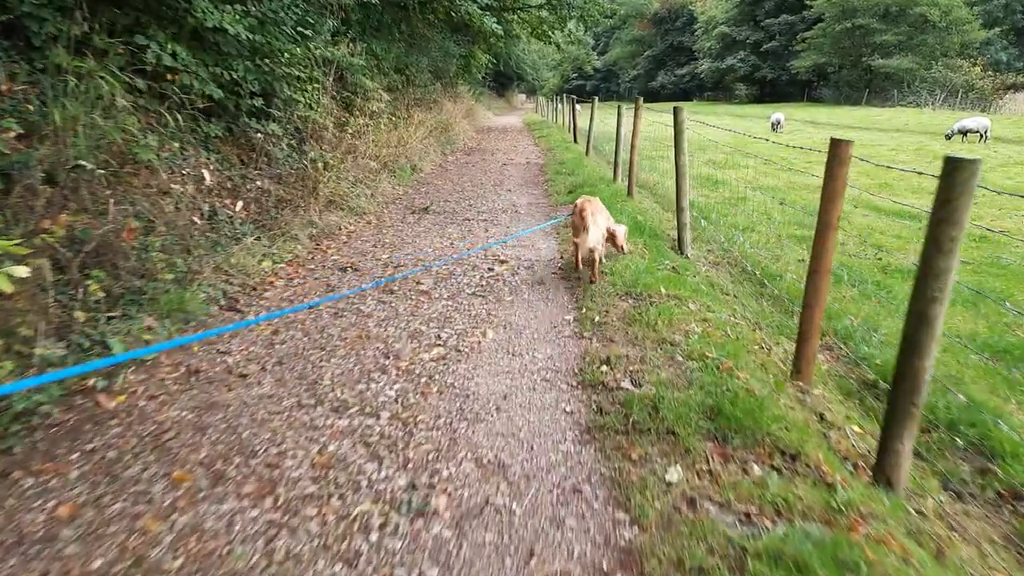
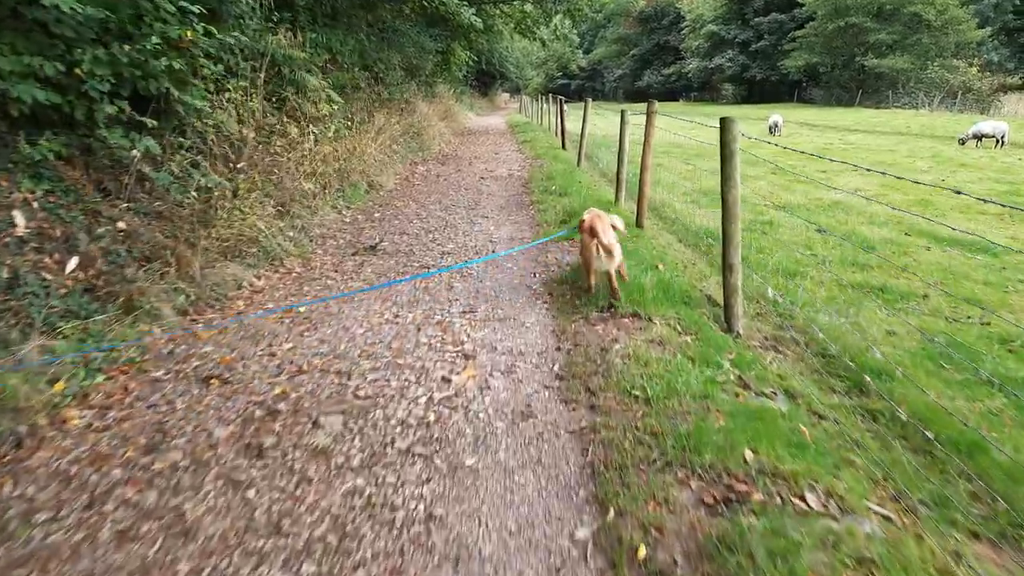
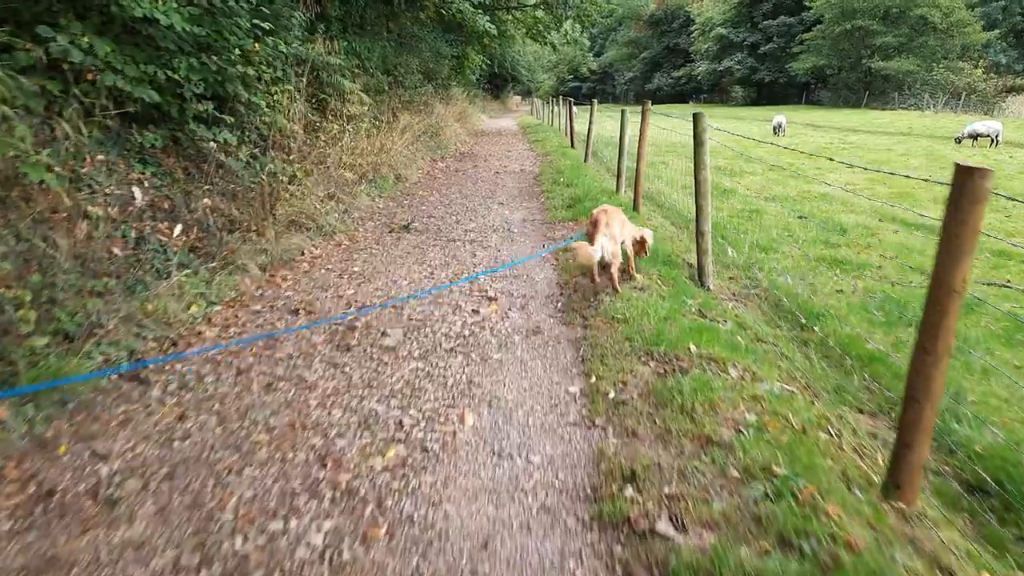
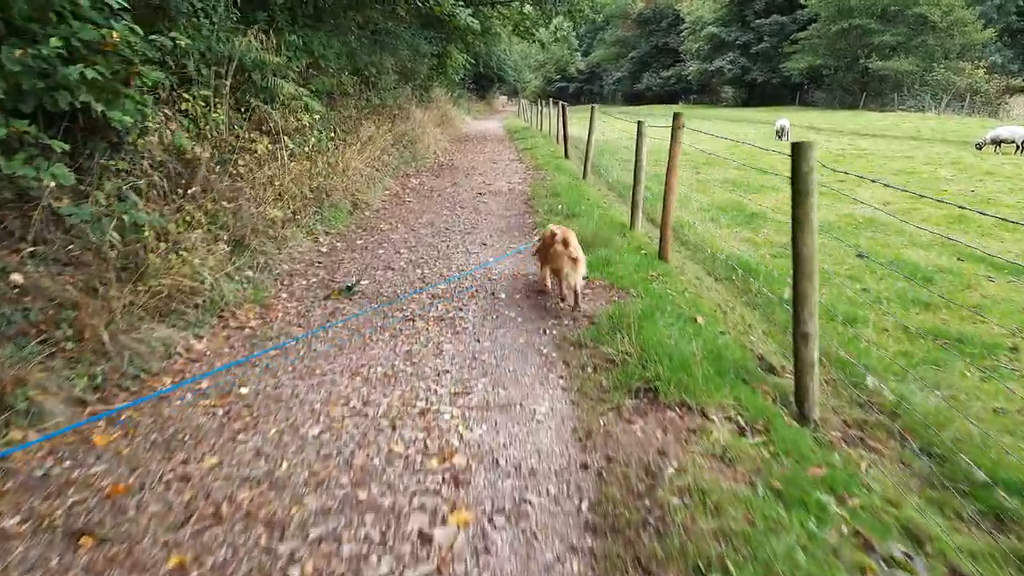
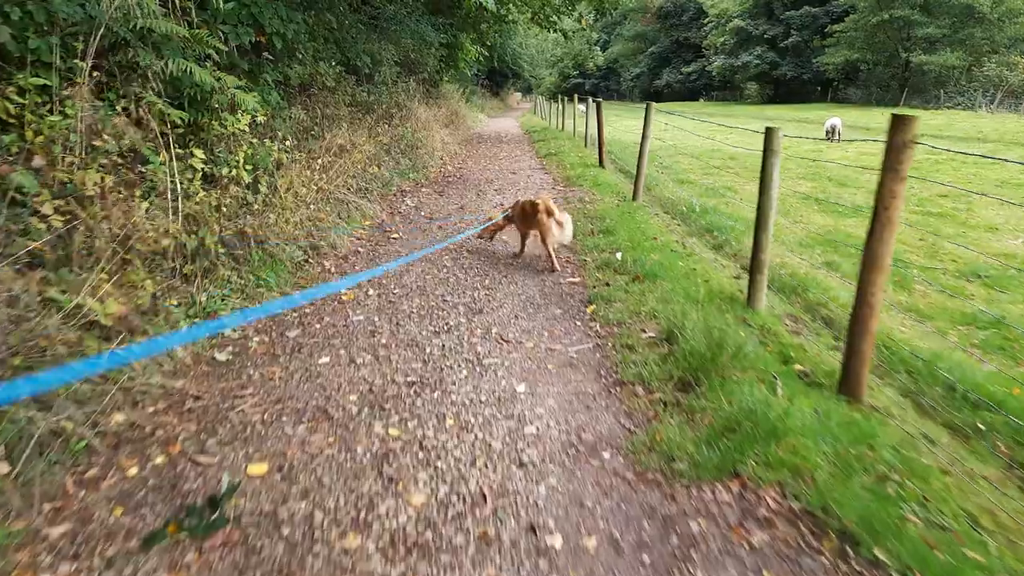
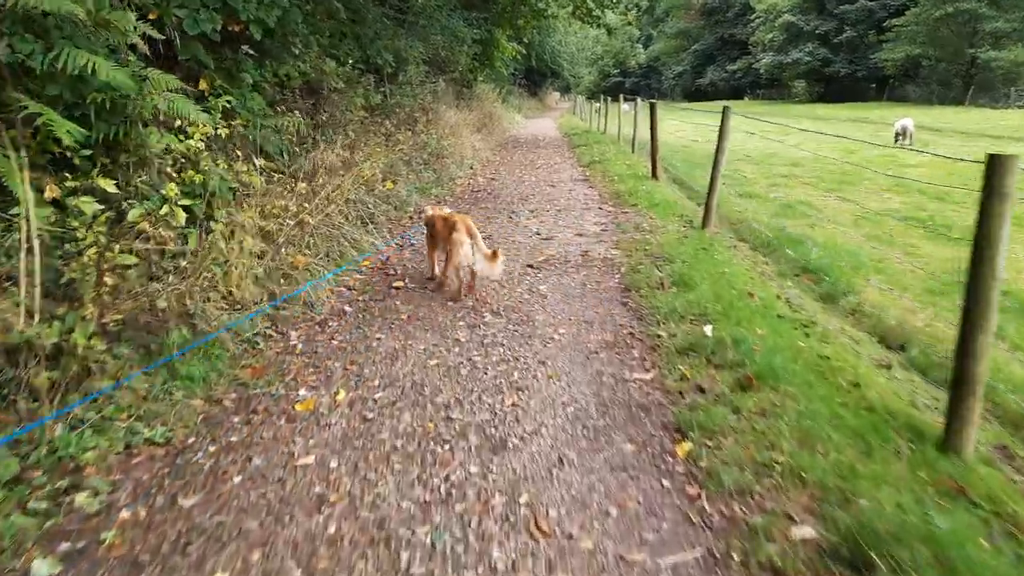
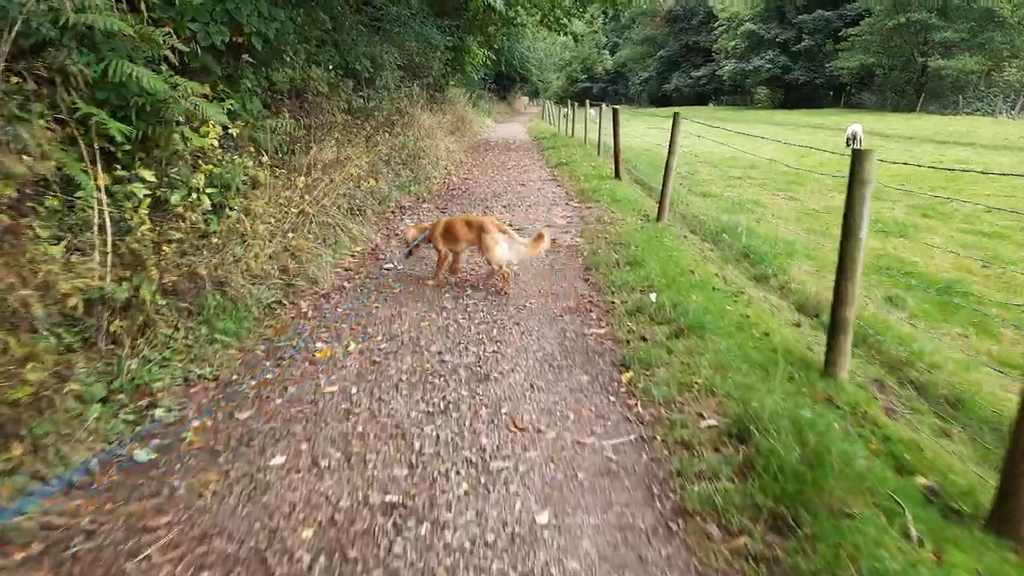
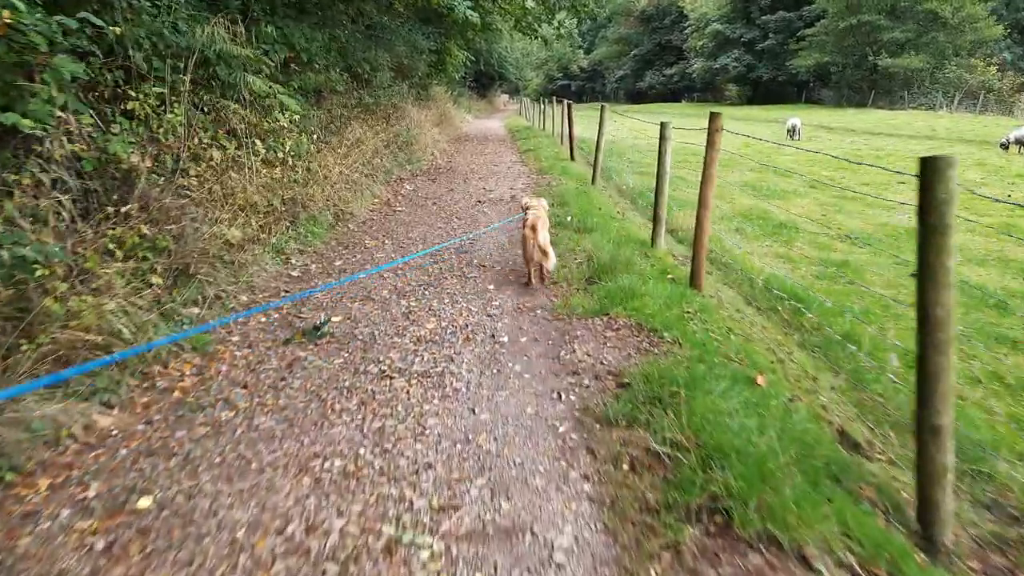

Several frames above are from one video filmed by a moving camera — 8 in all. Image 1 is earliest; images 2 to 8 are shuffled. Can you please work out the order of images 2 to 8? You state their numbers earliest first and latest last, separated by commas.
3, 2, 4, 8, 5, 7, 6
